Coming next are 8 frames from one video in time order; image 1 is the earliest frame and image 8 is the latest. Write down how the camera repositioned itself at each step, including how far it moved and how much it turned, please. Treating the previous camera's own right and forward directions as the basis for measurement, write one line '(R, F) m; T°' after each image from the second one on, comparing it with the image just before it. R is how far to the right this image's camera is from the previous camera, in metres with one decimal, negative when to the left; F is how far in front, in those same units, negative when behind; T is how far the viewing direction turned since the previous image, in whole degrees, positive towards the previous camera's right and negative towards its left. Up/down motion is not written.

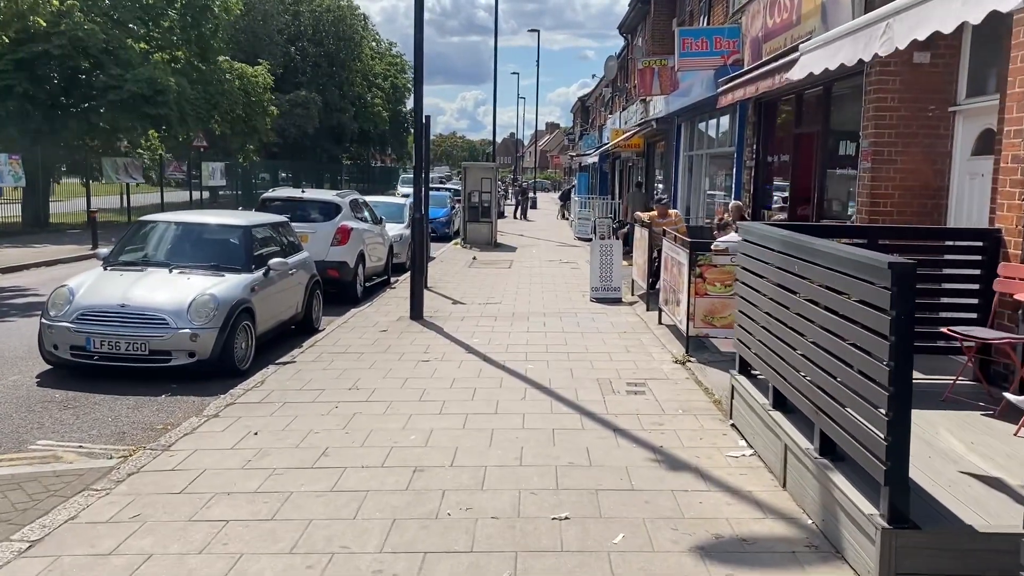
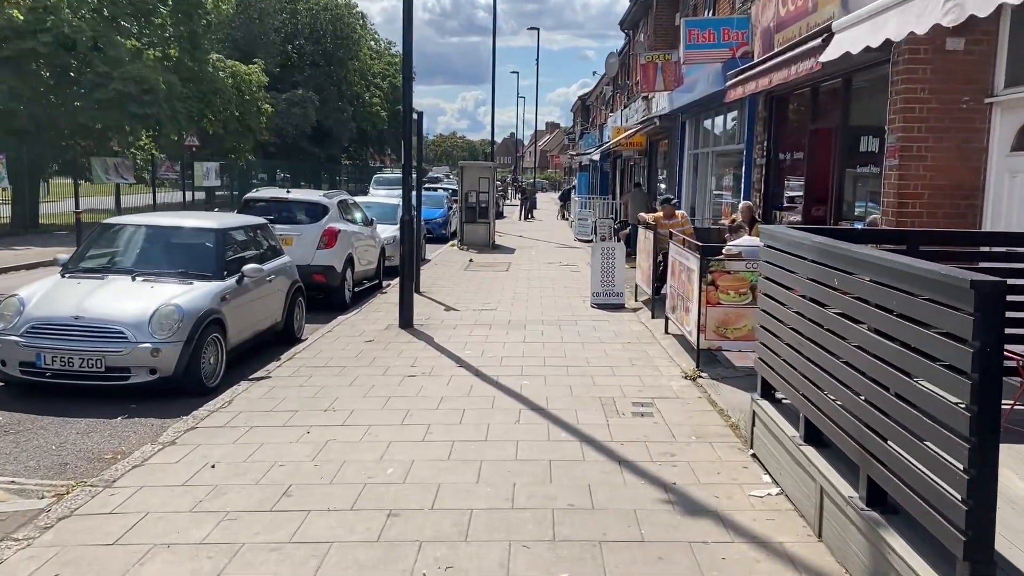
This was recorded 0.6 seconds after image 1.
(+0.1, +0.7) m; 0°
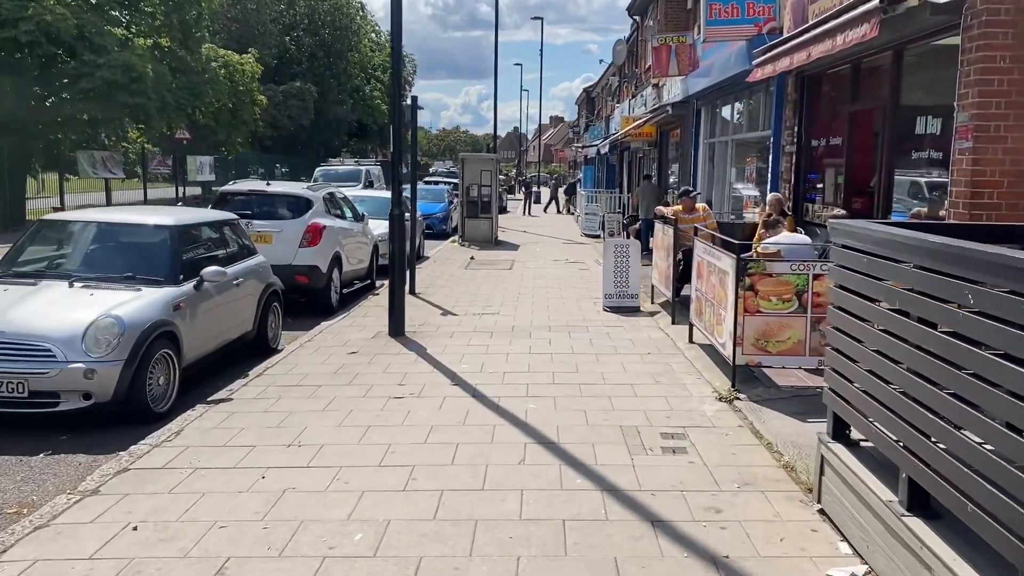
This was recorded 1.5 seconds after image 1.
(0.0, +1.1) m; 0°
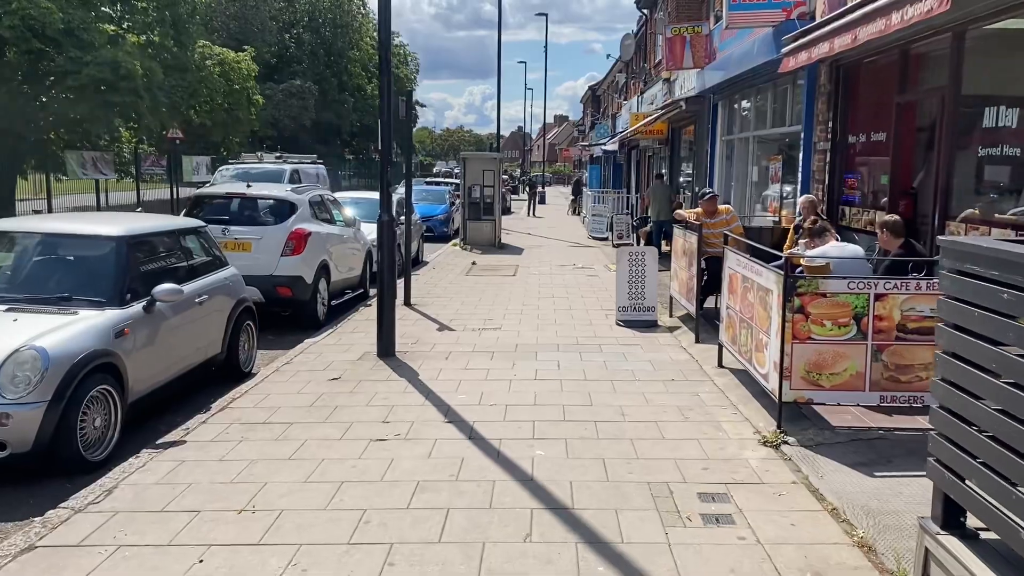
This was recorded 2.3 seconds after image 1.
(0.0, +1.0) m; 0°
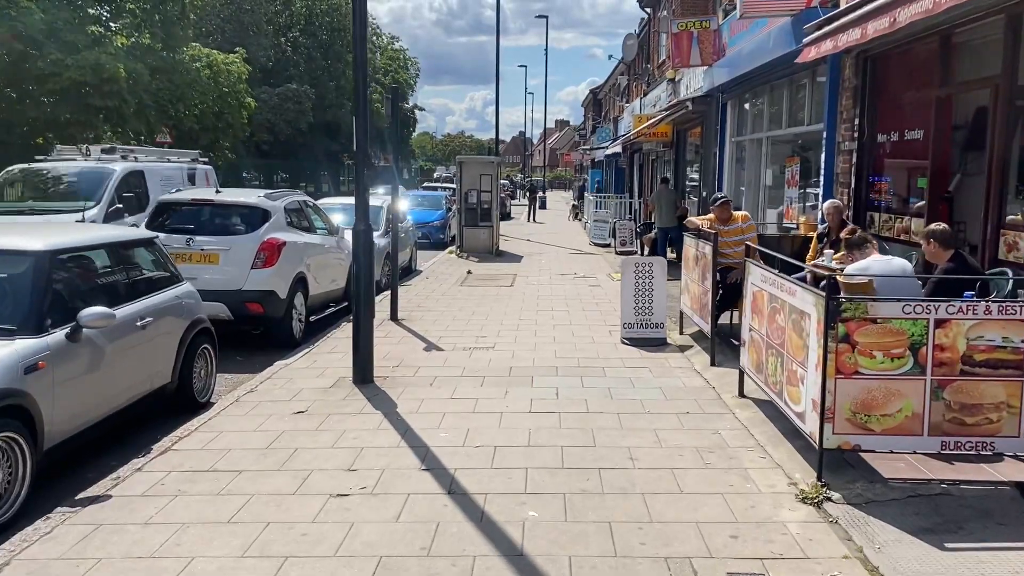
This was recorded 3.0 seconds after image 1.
(+0.1, +0.9) m; 0°
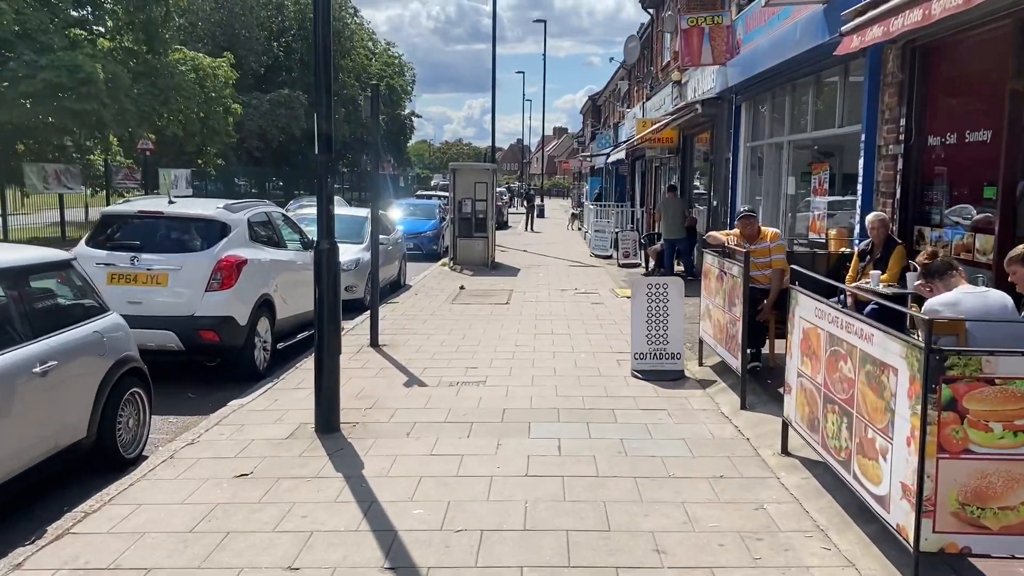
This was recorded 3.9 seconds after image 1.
(0.0, +1.2) m; 0°
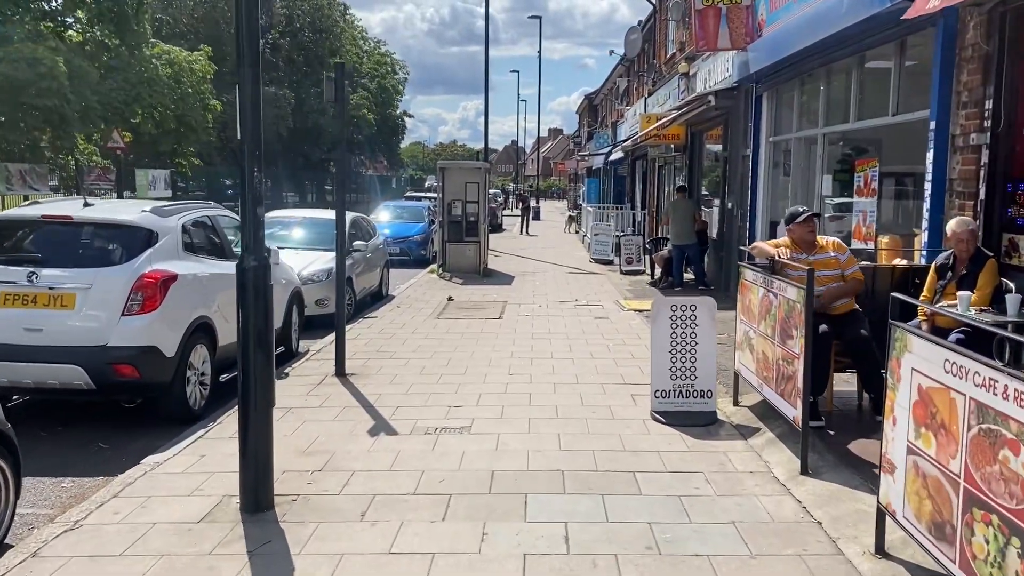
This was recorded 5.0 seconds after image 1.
(0.0, +1.5) m; 0°
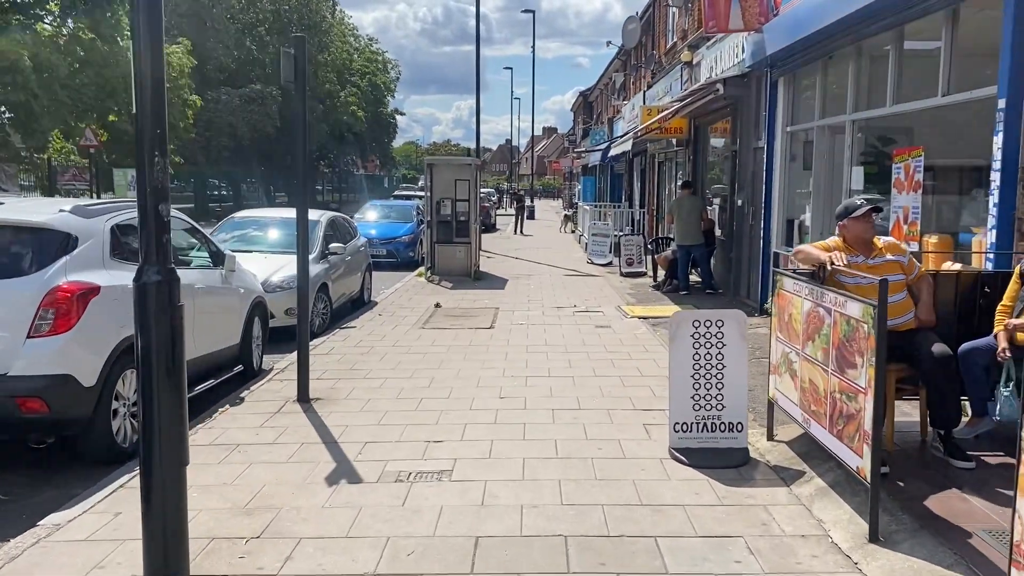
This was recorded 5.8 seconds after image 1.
(0.0, +1.1) m; 0°
